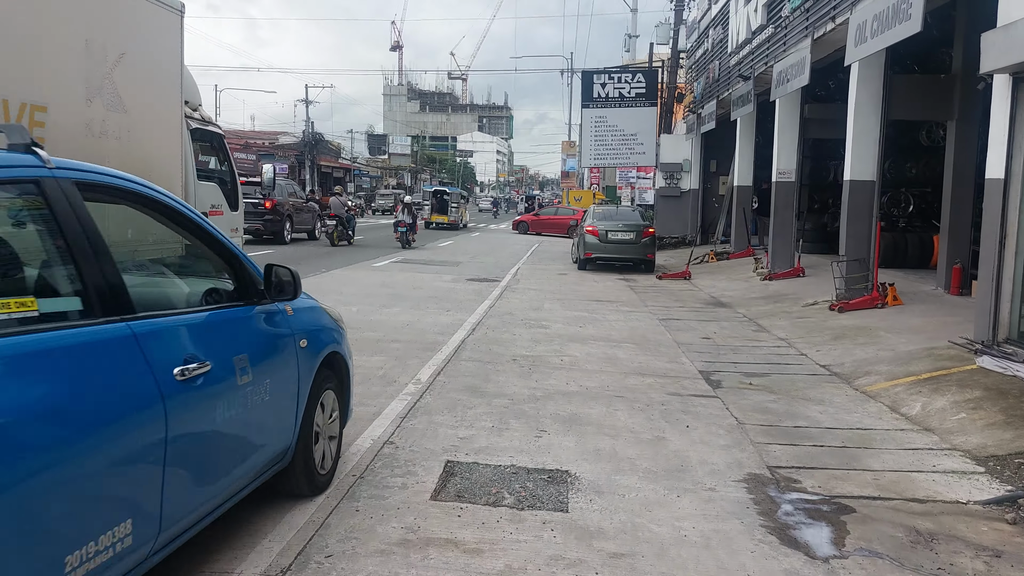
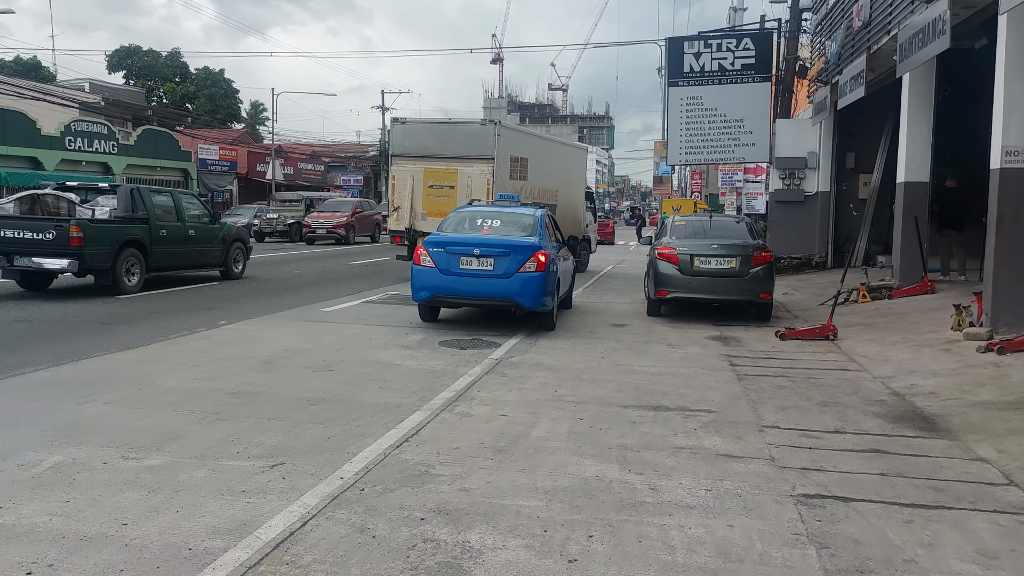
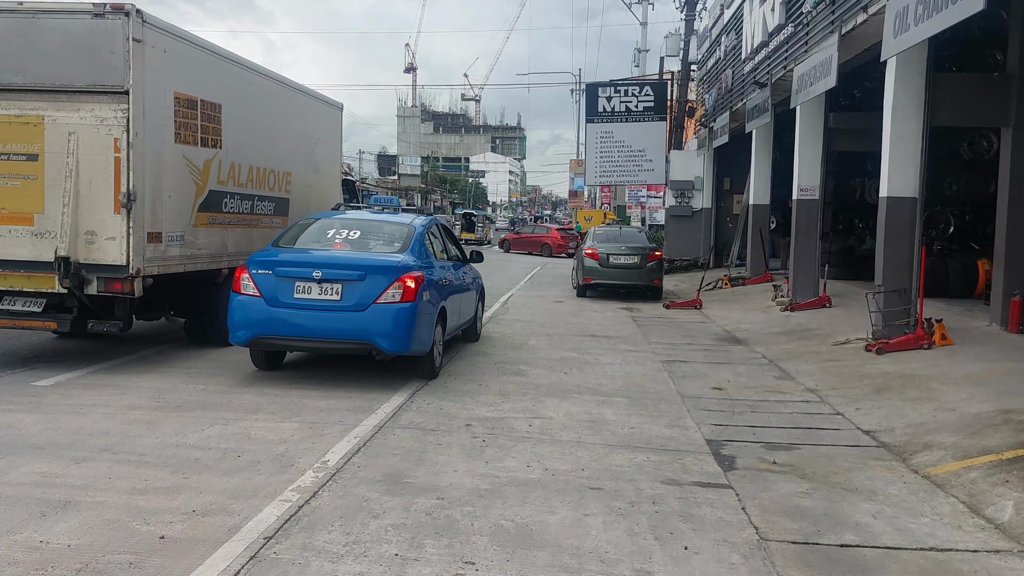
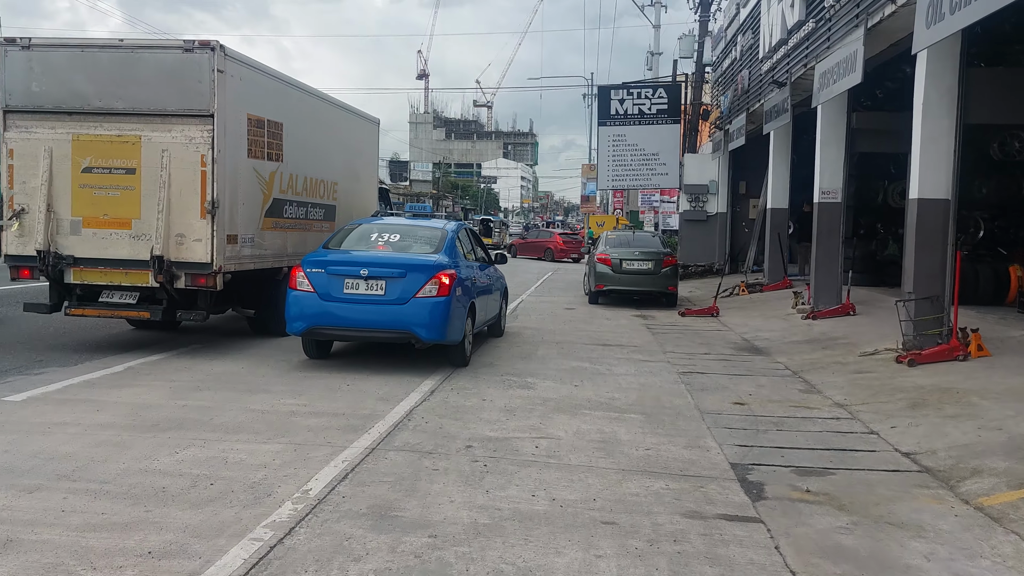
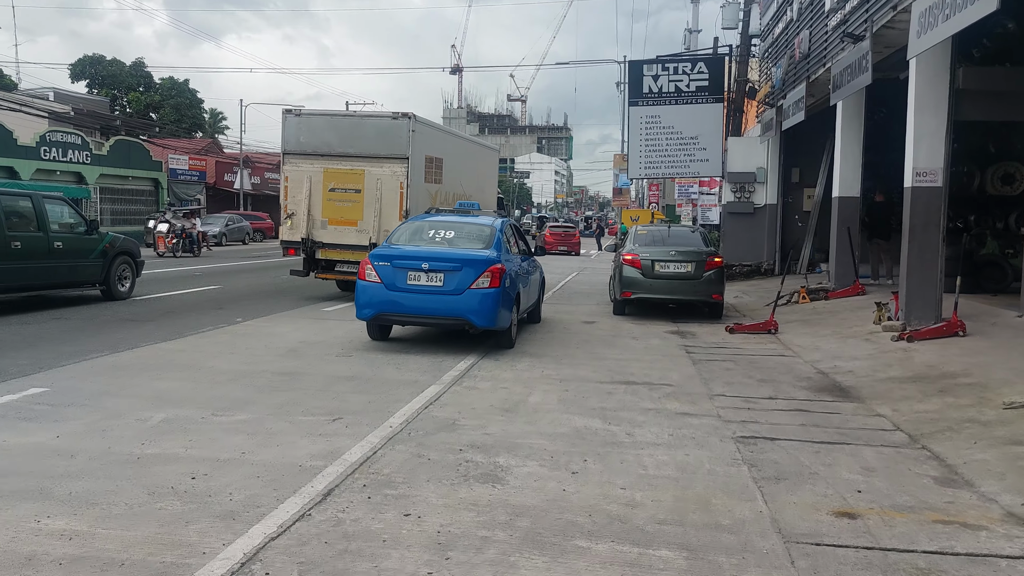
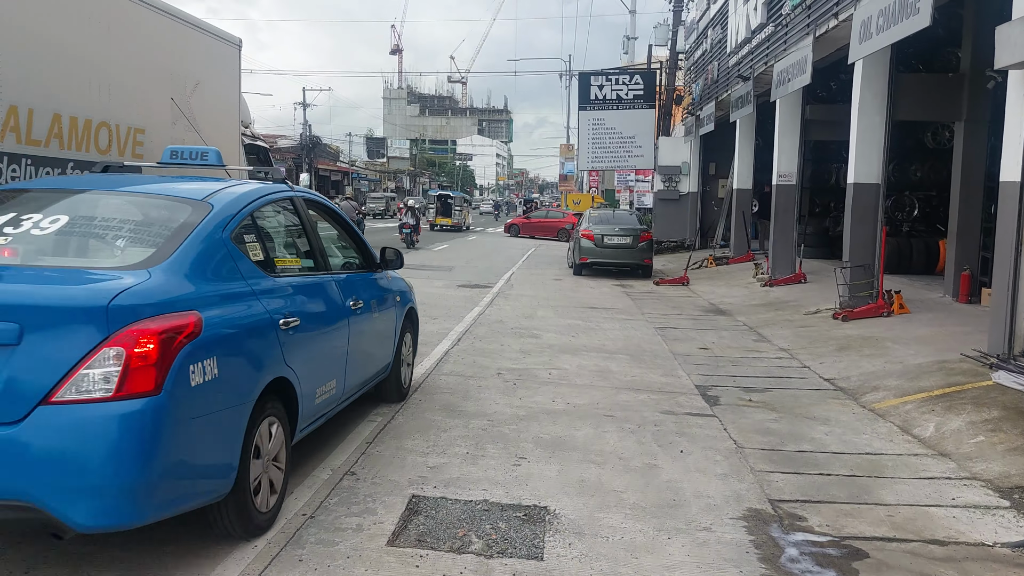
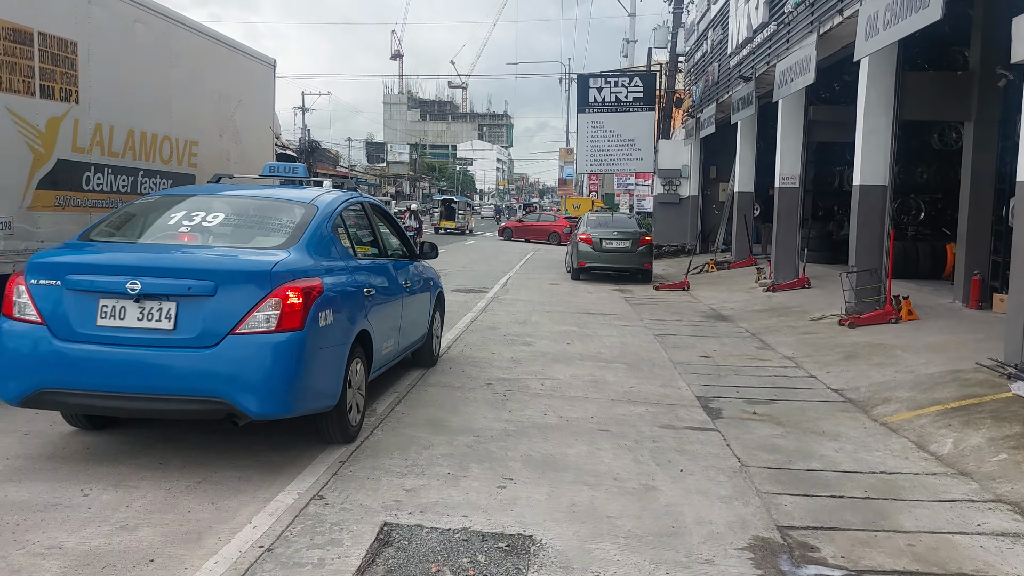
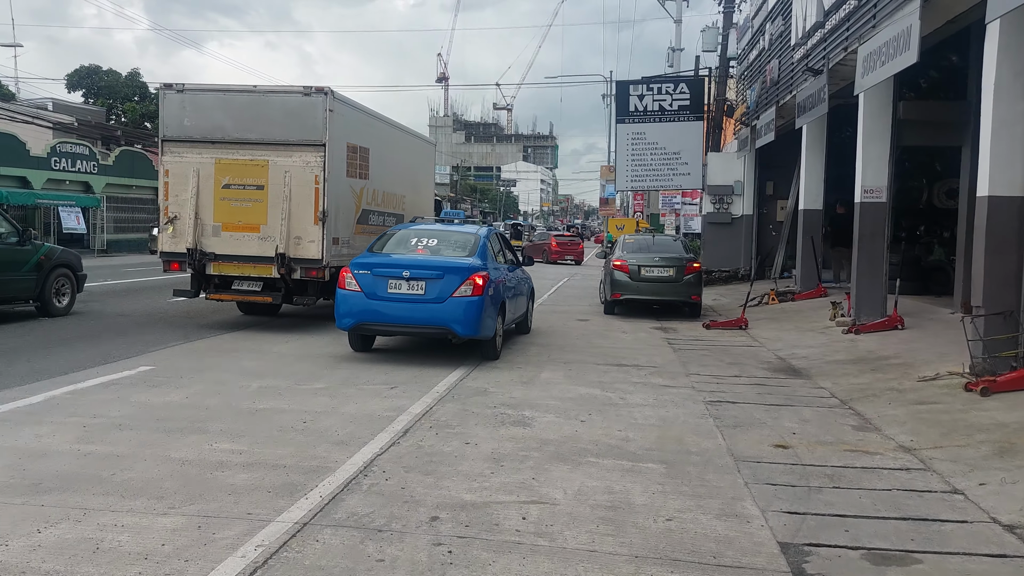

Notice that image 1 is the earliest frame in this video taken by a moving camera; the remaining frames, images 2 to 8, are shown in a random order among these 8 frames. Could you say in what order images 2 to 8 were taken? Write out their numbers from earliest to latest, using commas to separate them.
6, 7, 3, 4, 8, 5, 2
